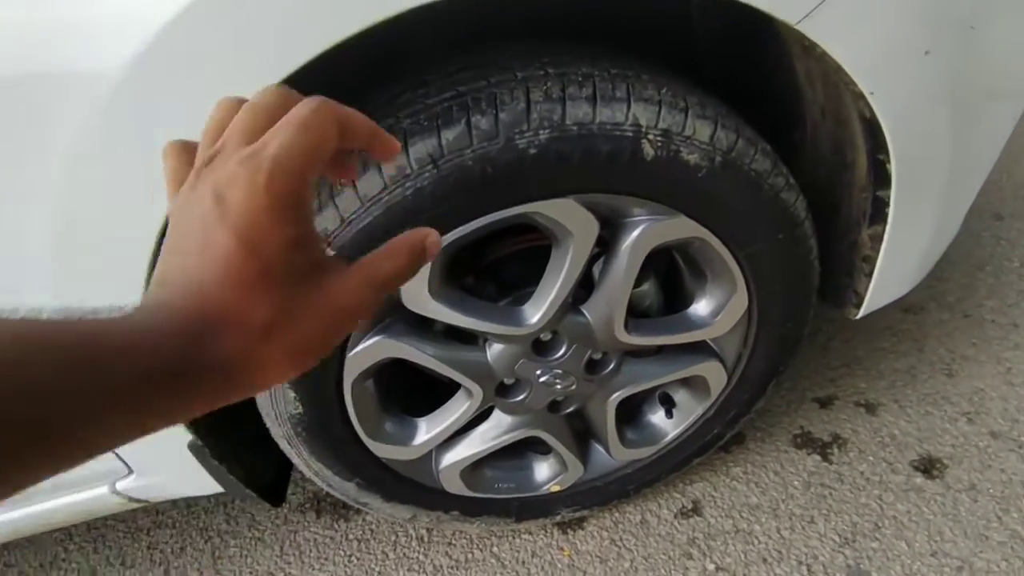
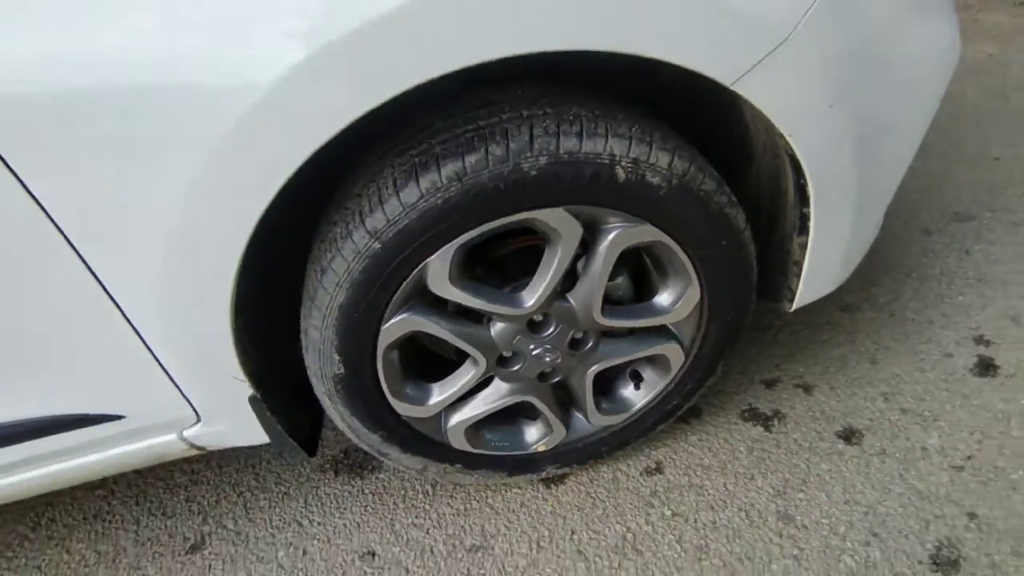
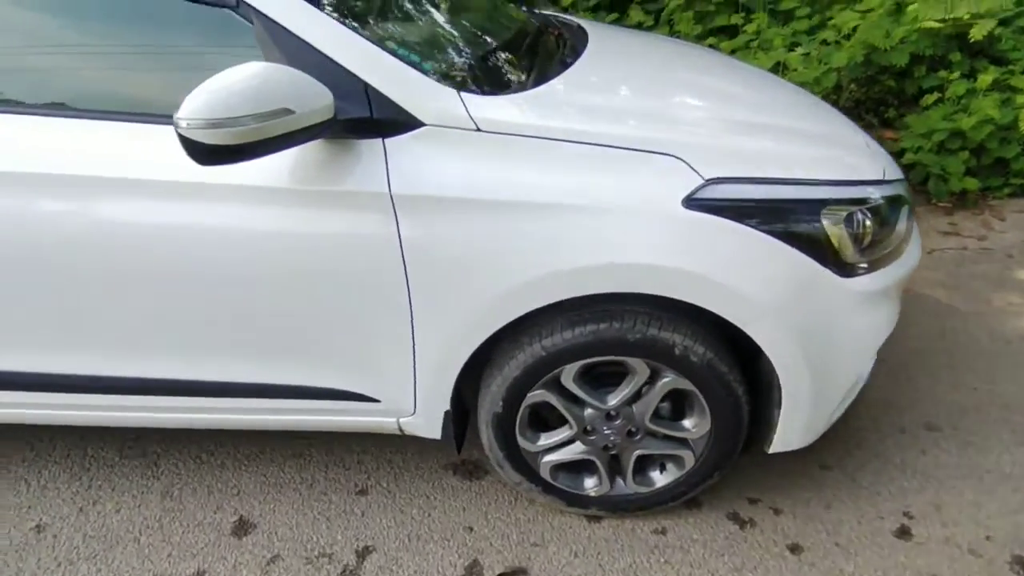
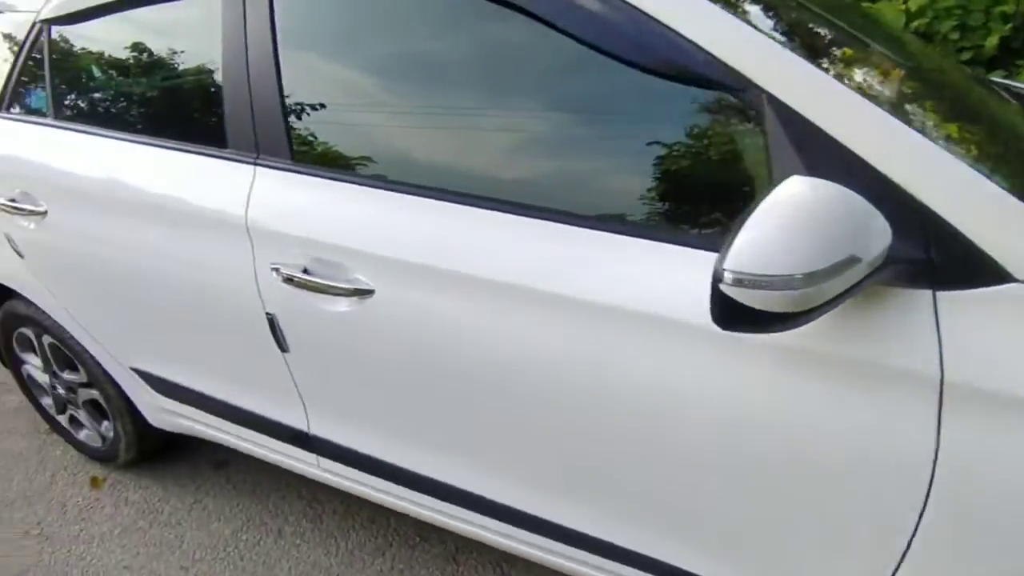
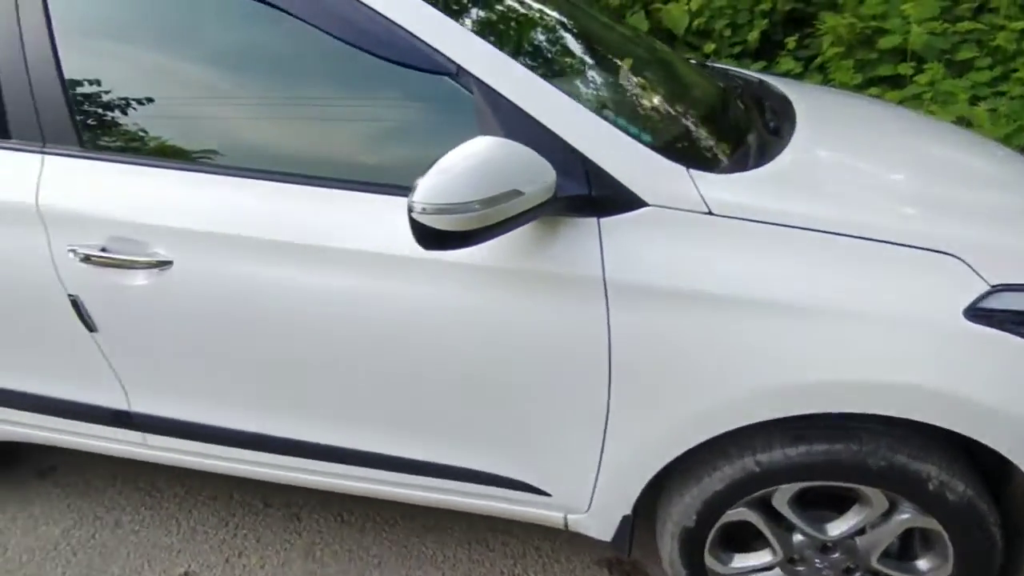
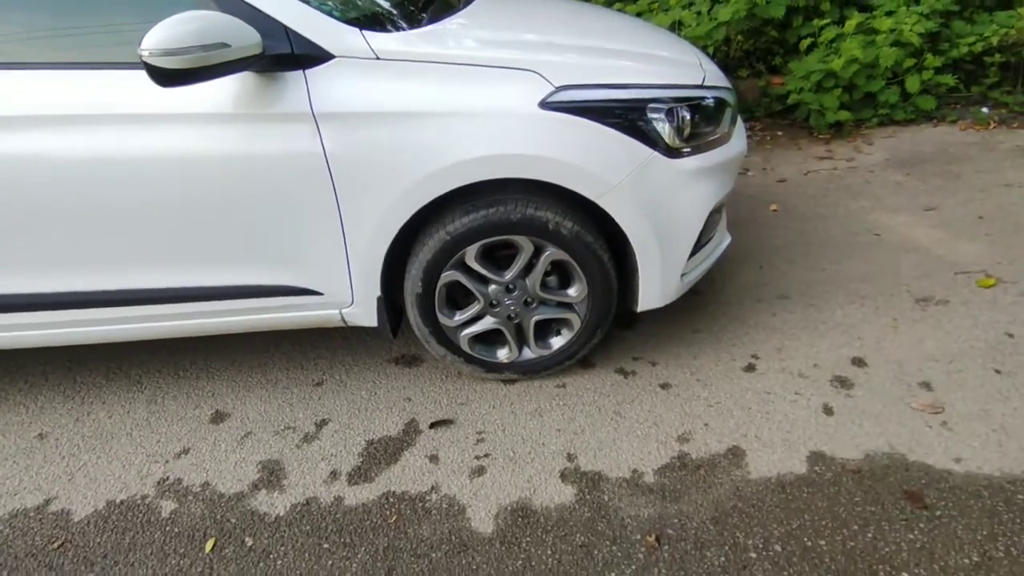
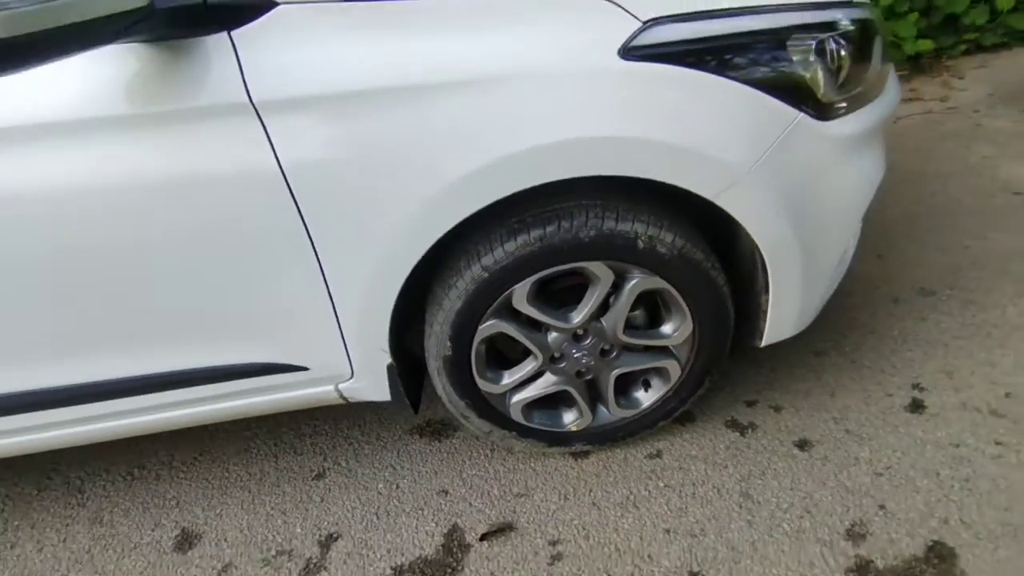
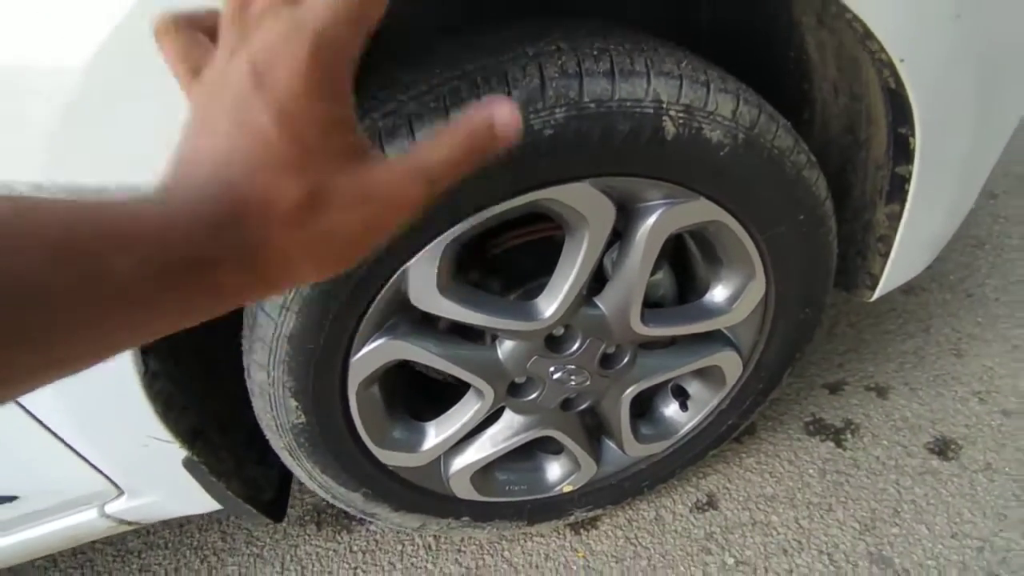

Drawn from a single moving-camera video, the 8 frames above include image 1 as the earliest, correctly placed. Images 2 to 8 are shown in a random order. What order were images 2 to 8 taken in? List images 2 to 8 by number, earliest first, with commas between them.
8, 2, 7, 6, 3, 5, 4
